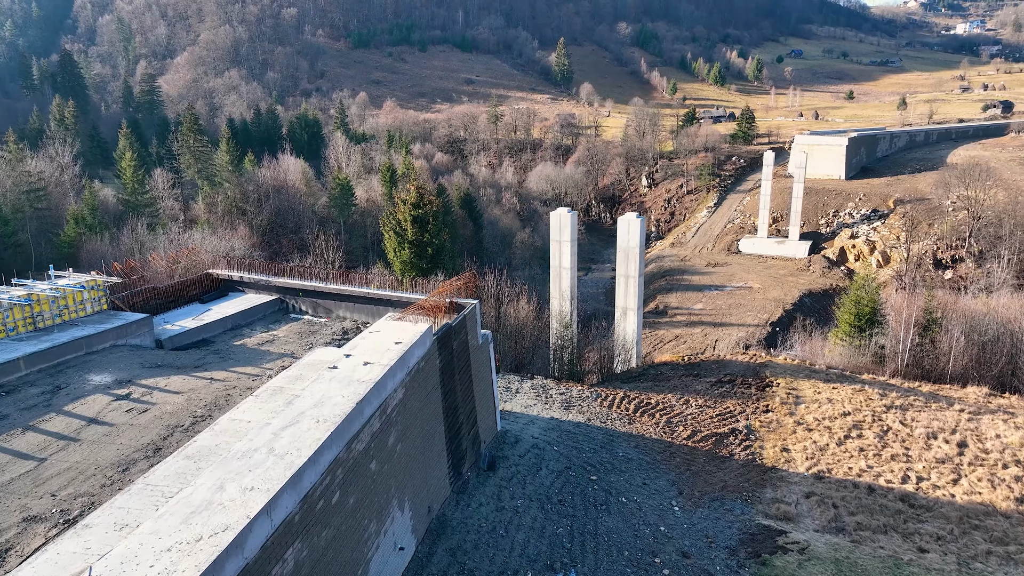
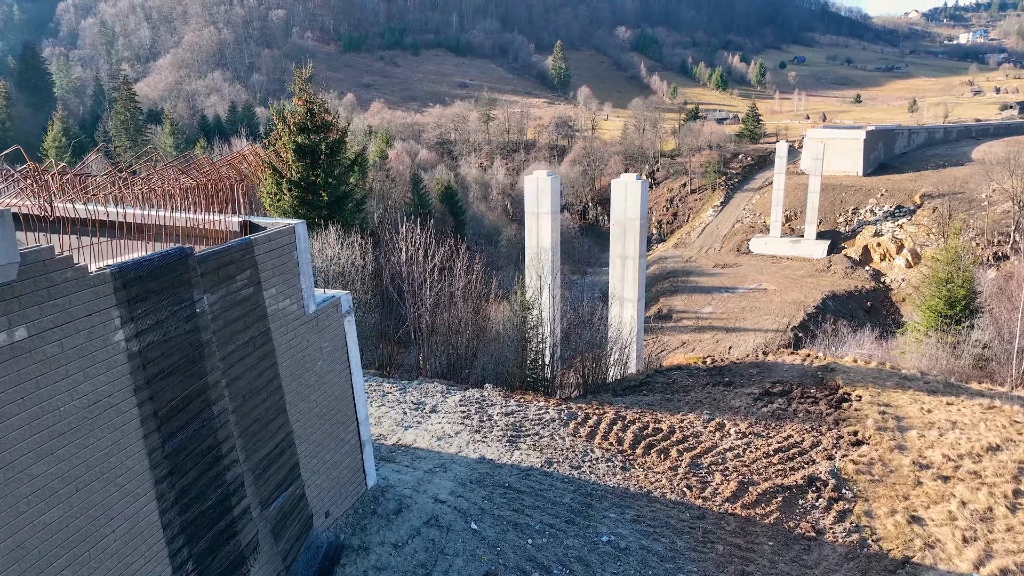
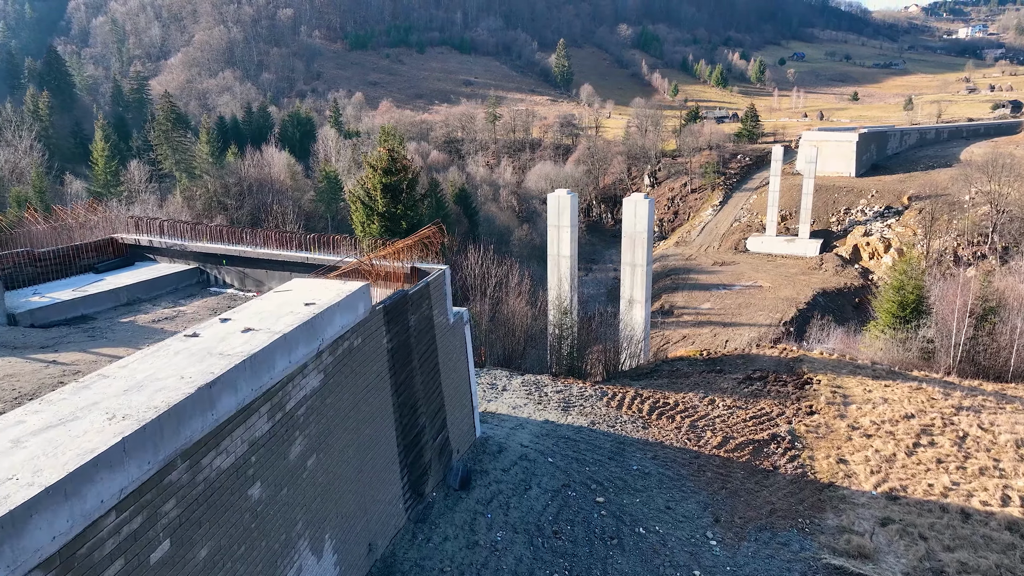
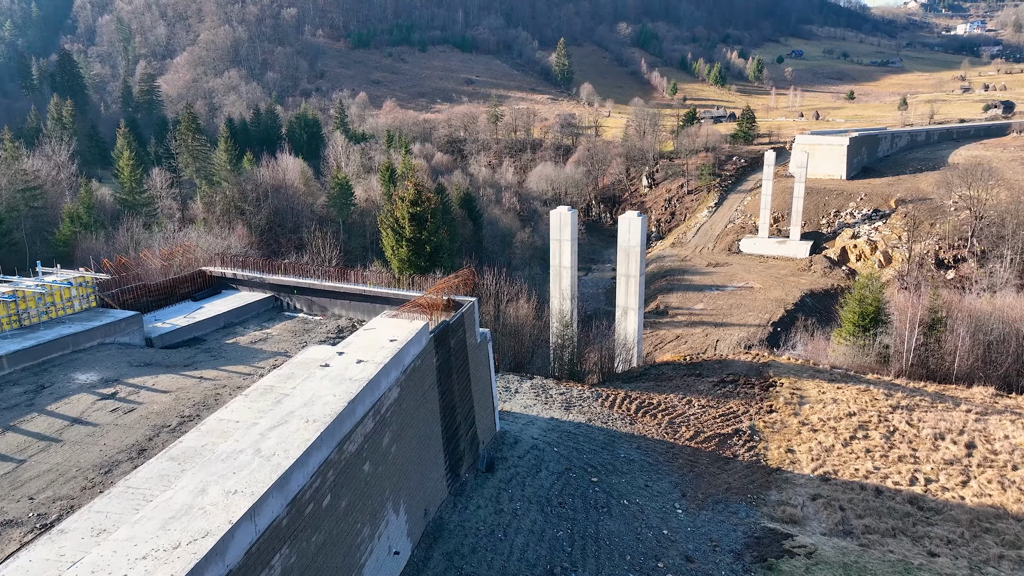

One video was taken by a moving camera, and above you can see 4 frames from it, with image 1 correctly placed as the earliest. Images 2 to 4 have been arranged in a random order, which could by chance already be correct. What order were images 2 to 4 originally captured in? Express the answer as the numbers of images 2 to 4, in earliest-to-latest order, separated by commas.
4, 3, 2
